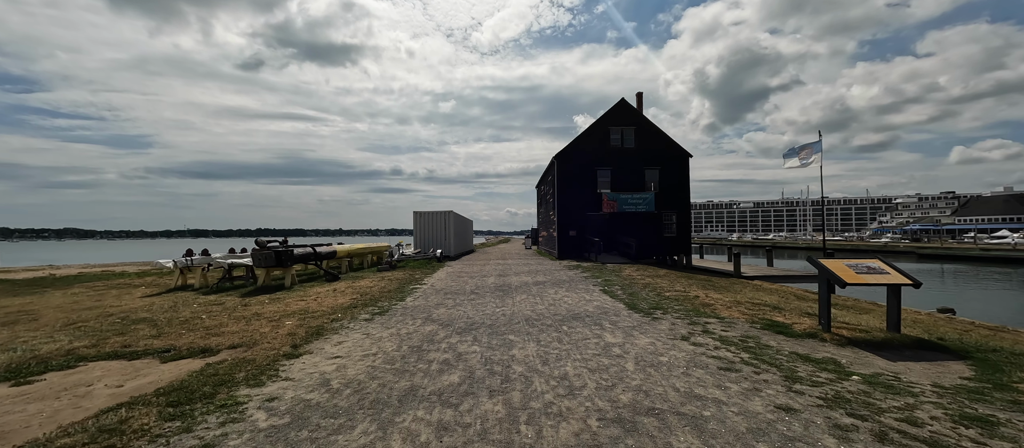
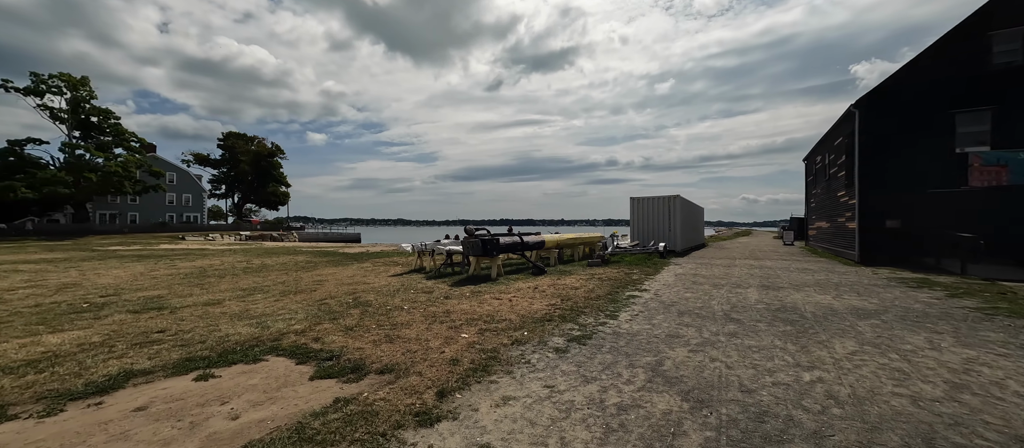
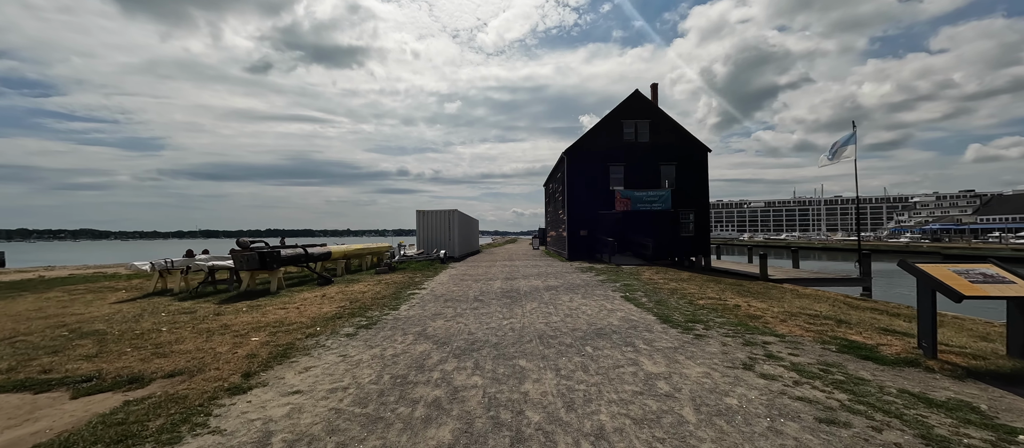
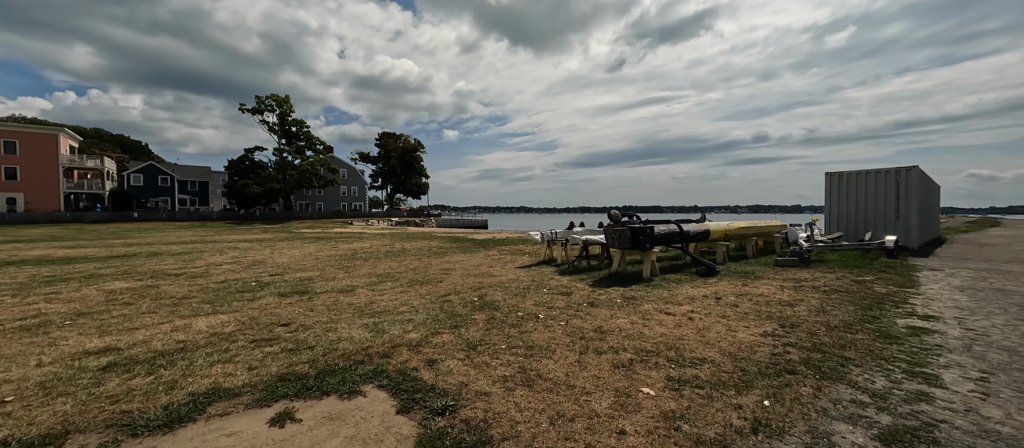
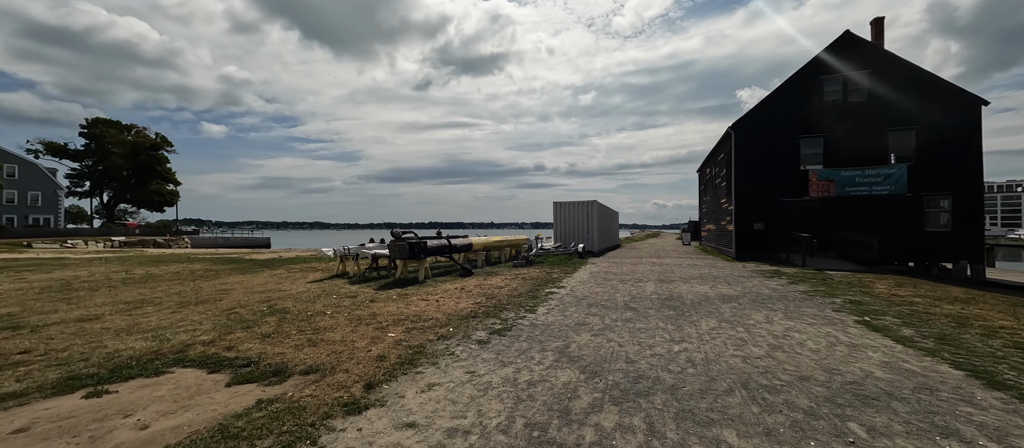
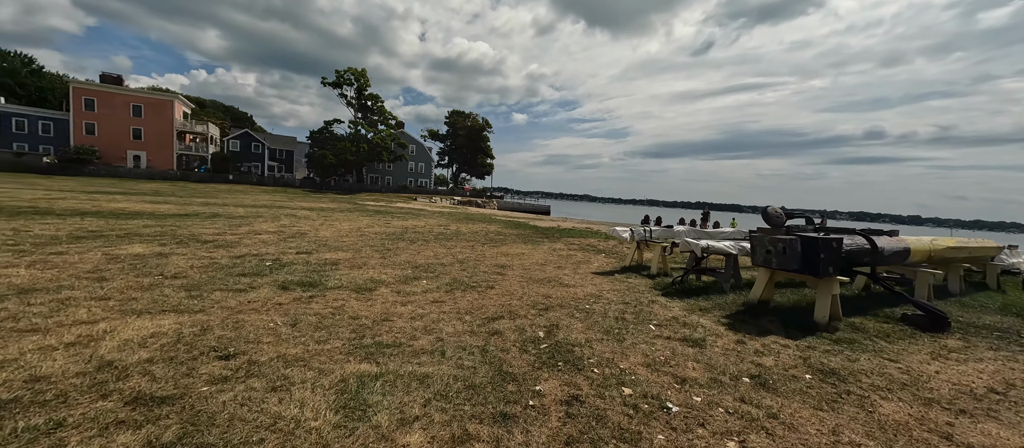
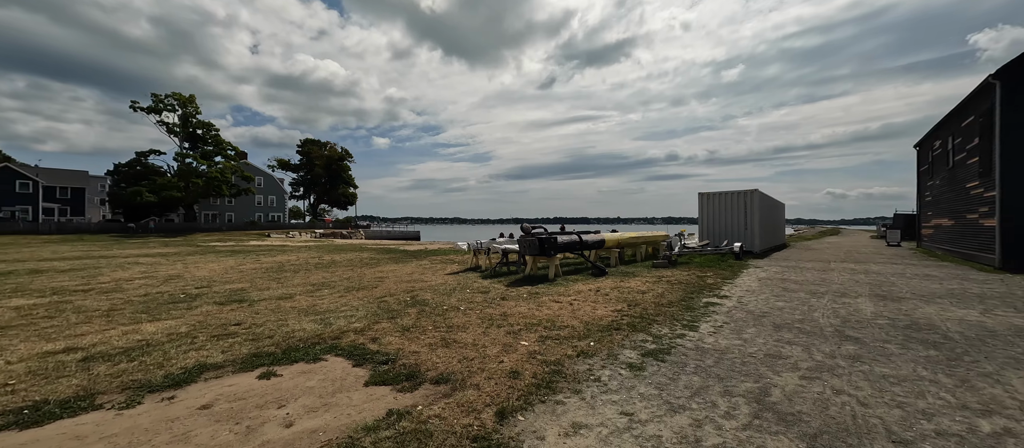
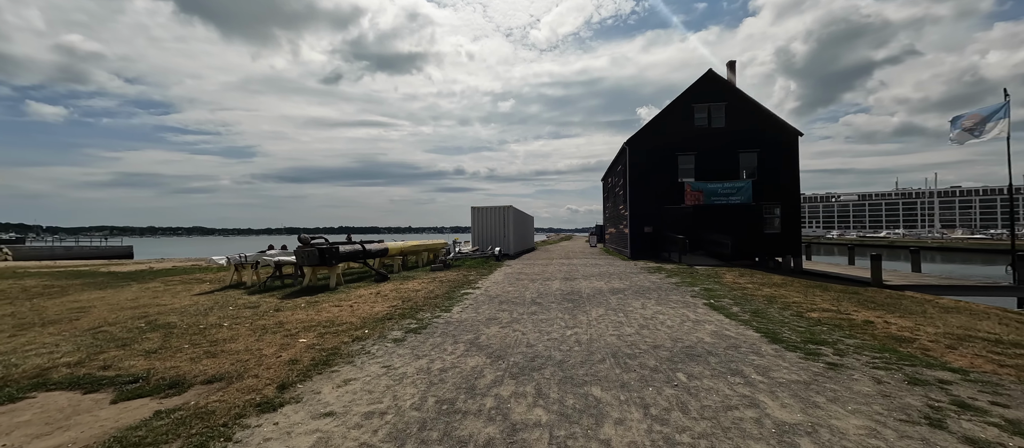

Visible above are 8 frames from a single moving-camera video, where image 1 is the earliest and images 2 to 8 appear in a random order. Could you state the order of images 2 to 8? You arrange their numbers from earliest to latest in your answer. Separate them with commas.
3, 8, 5, 2, 7, 4, 6
